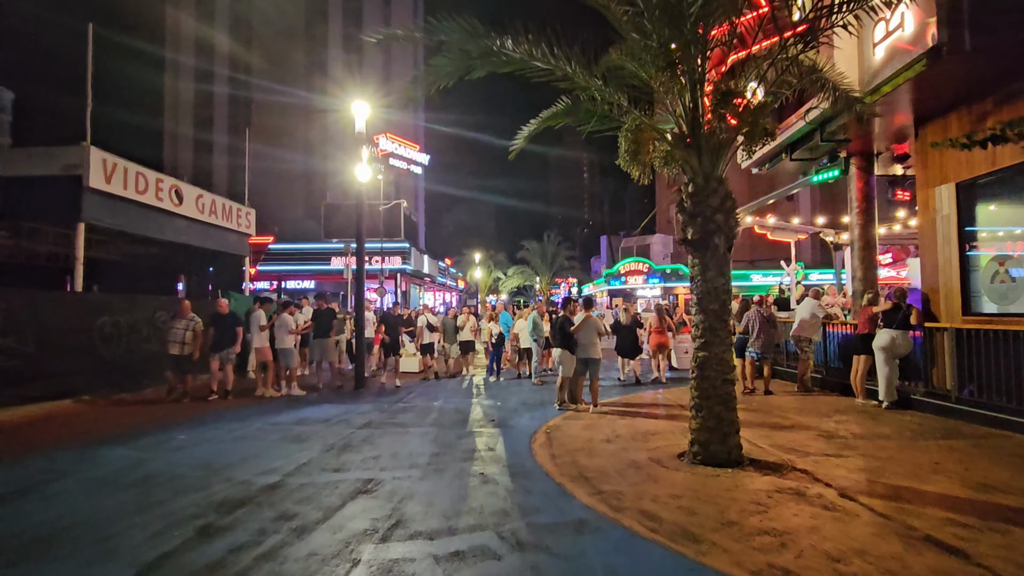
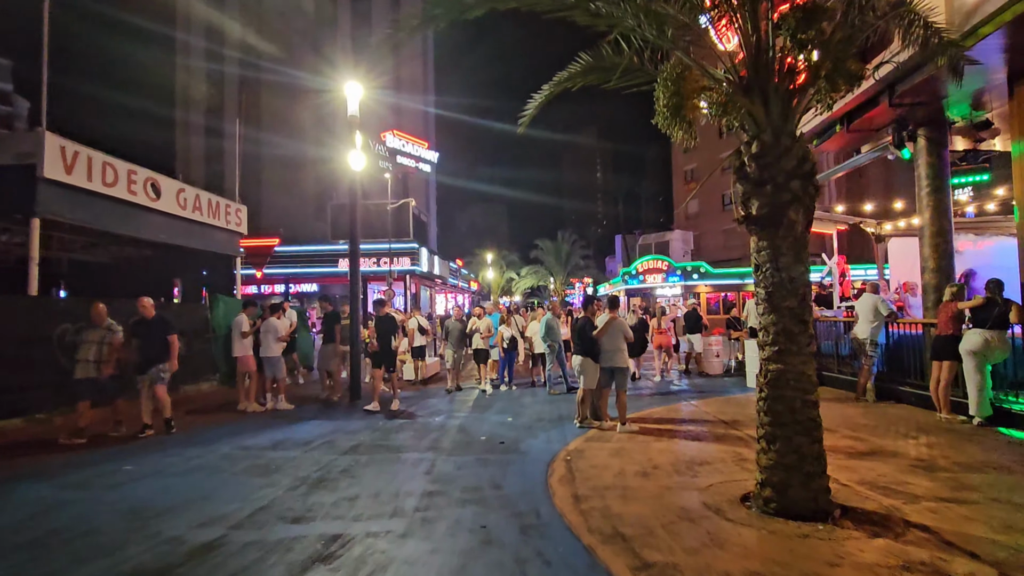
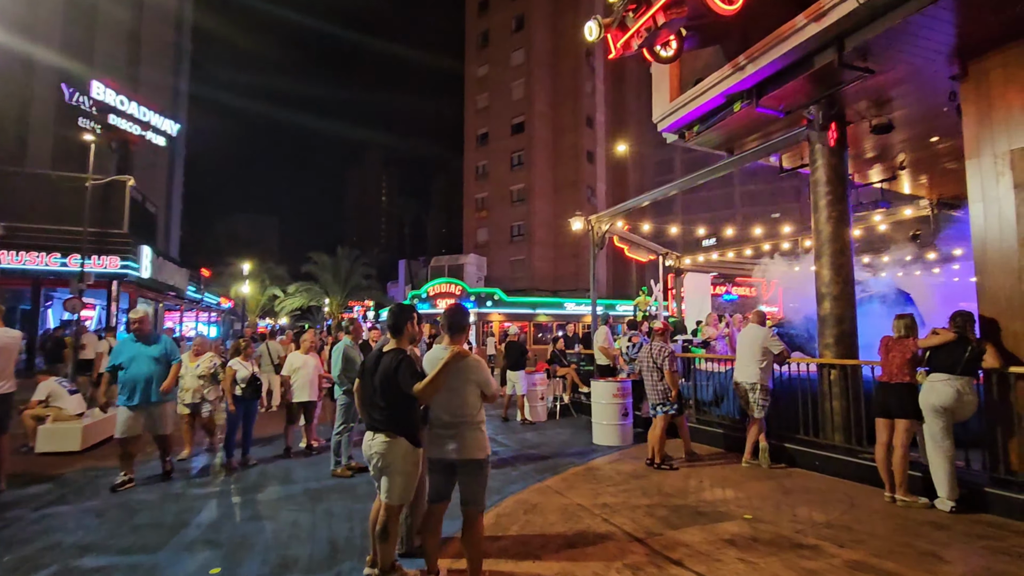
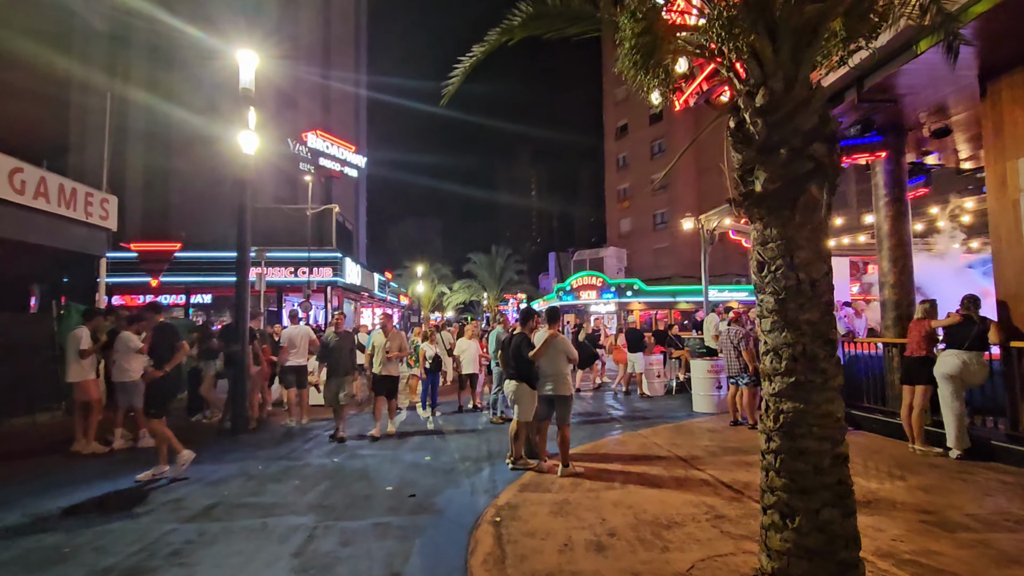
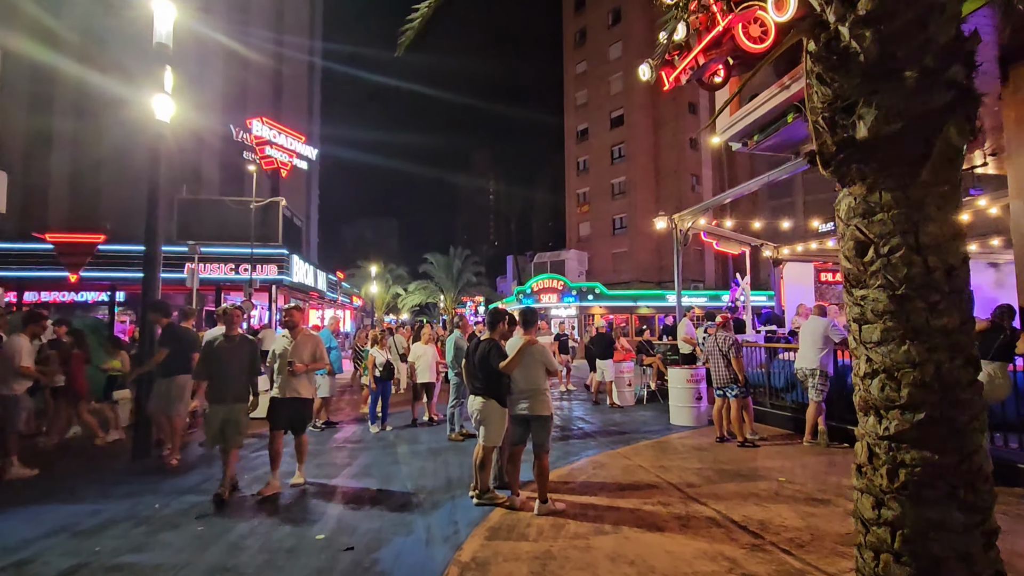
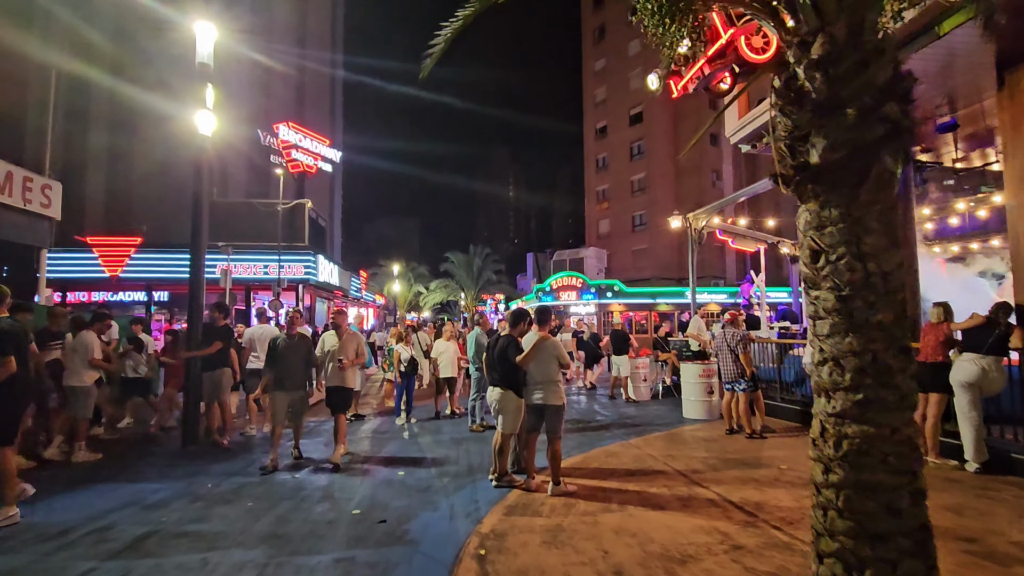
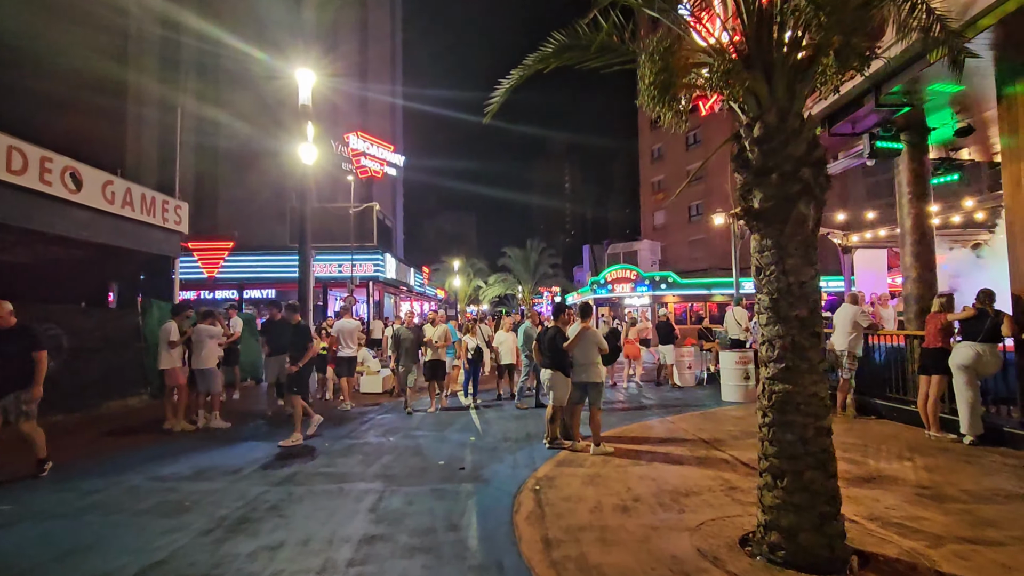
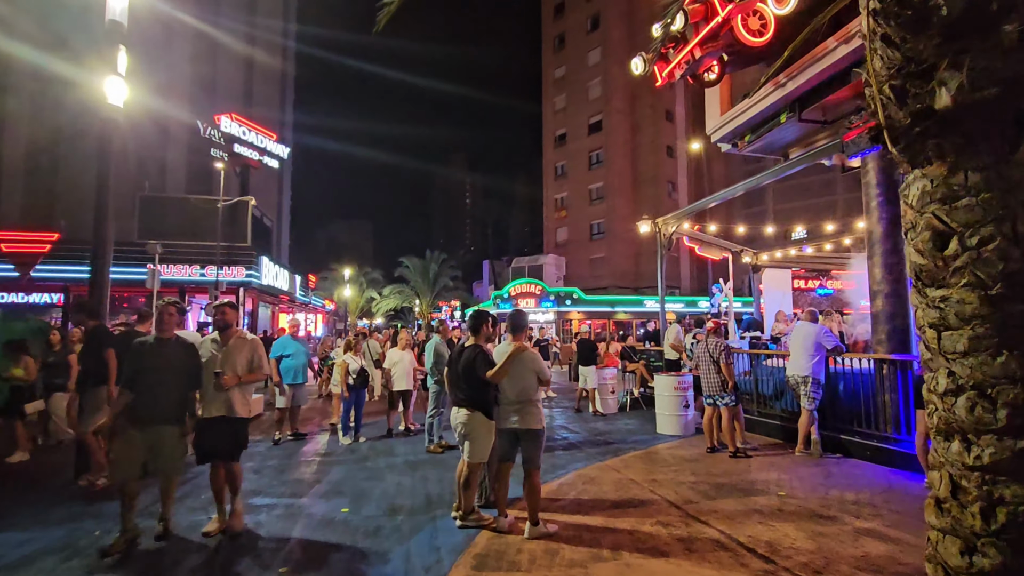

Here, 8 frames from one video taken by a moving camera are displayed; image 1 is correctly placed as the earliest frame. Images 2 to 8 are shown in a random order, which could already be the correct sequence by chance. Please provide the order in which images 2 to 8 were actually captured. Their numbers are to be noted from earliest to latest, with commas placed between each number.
2, 7, 4, 6, 5, 8, 3
